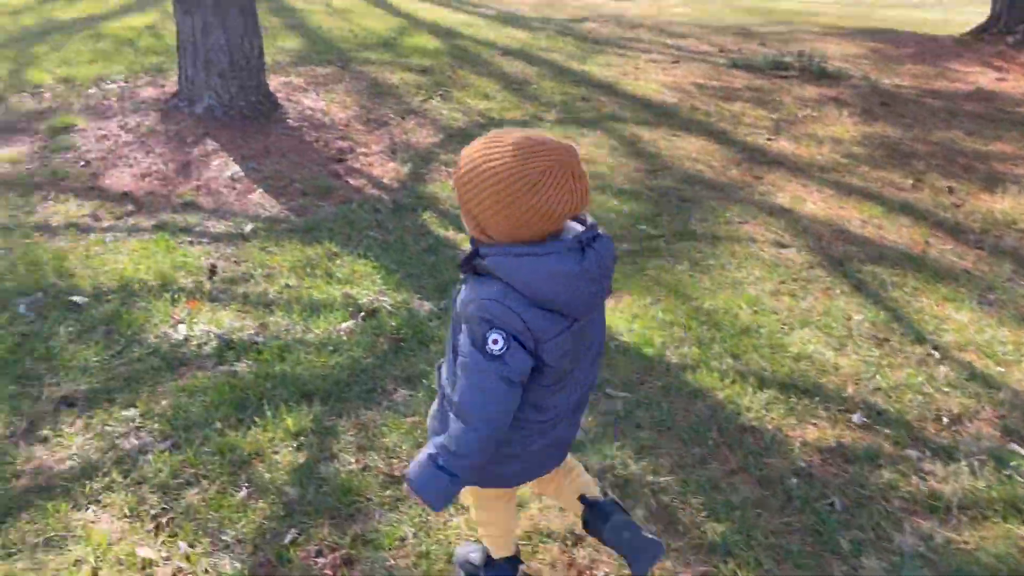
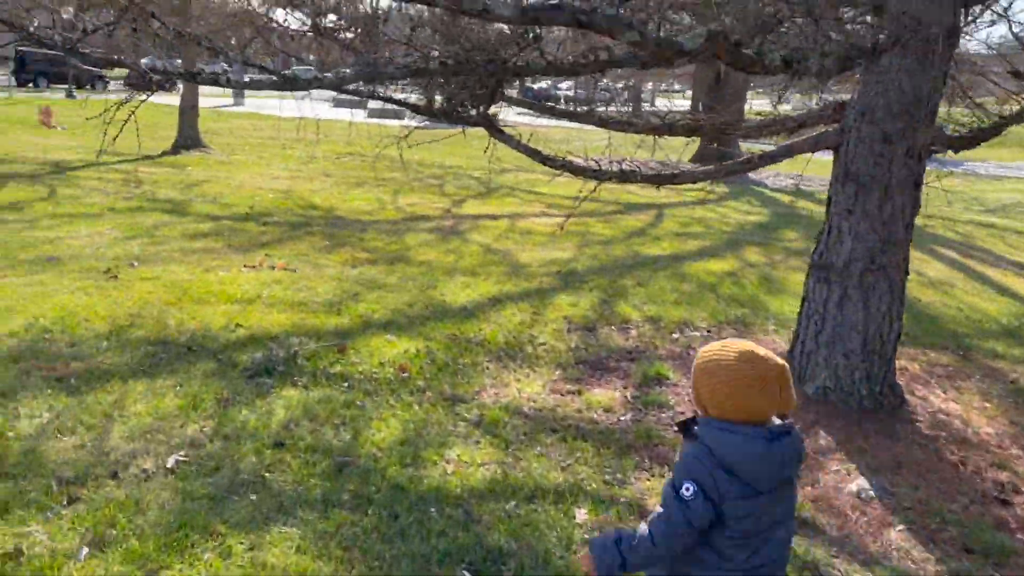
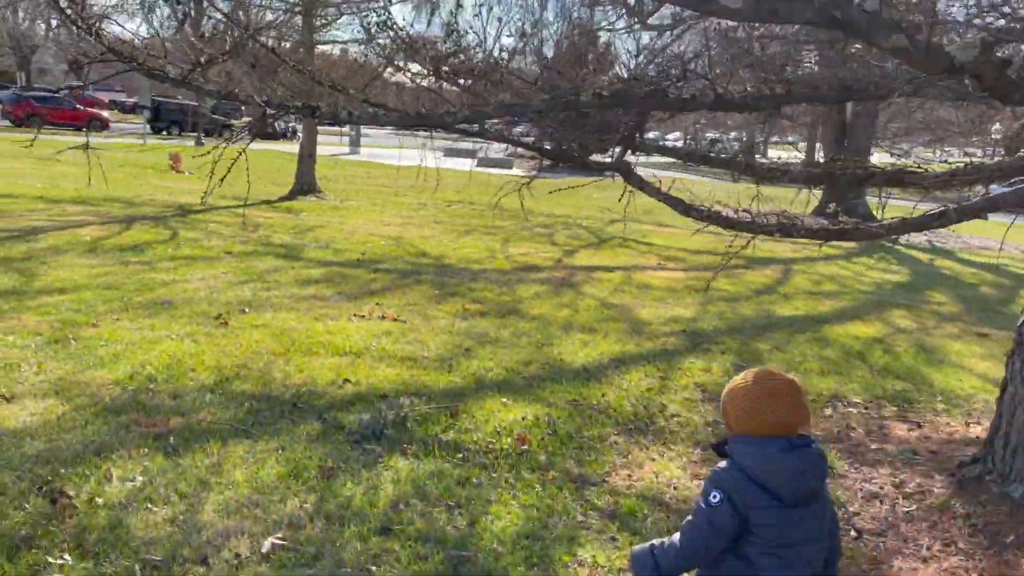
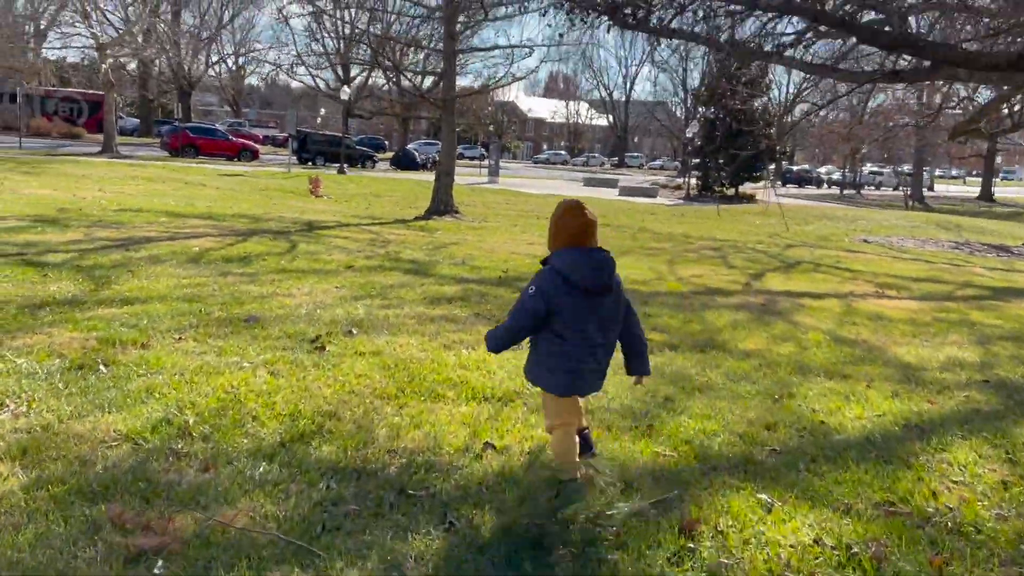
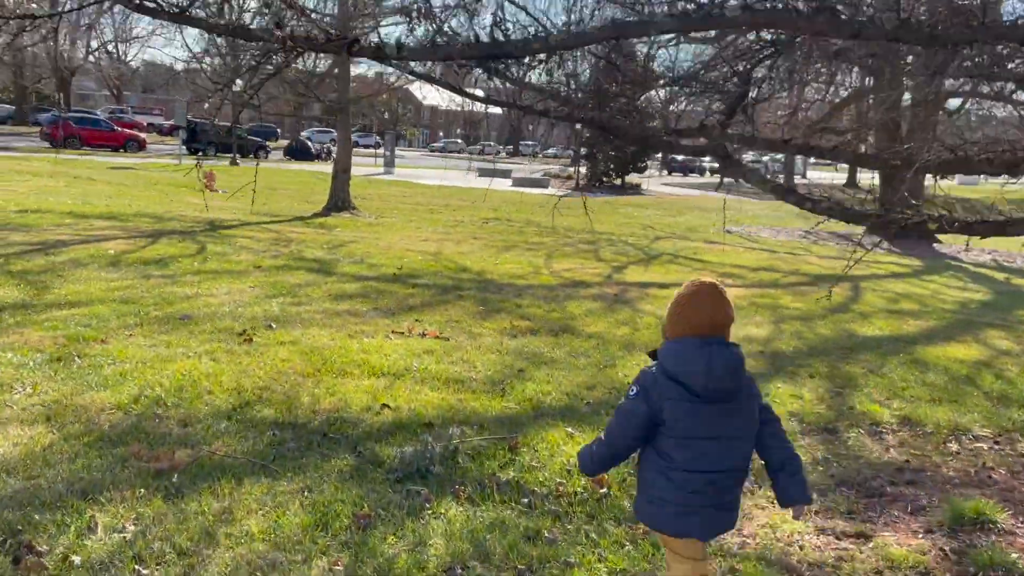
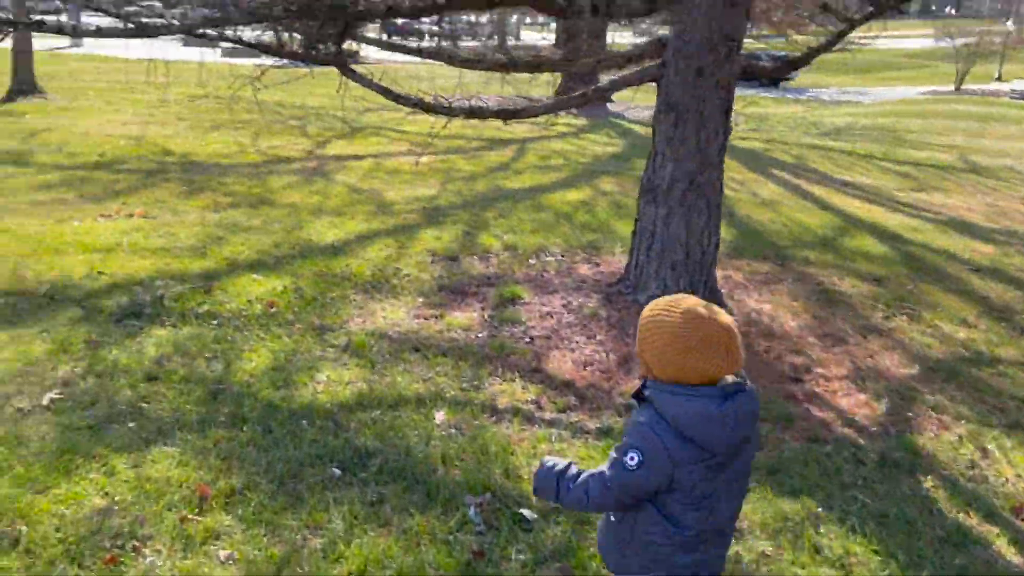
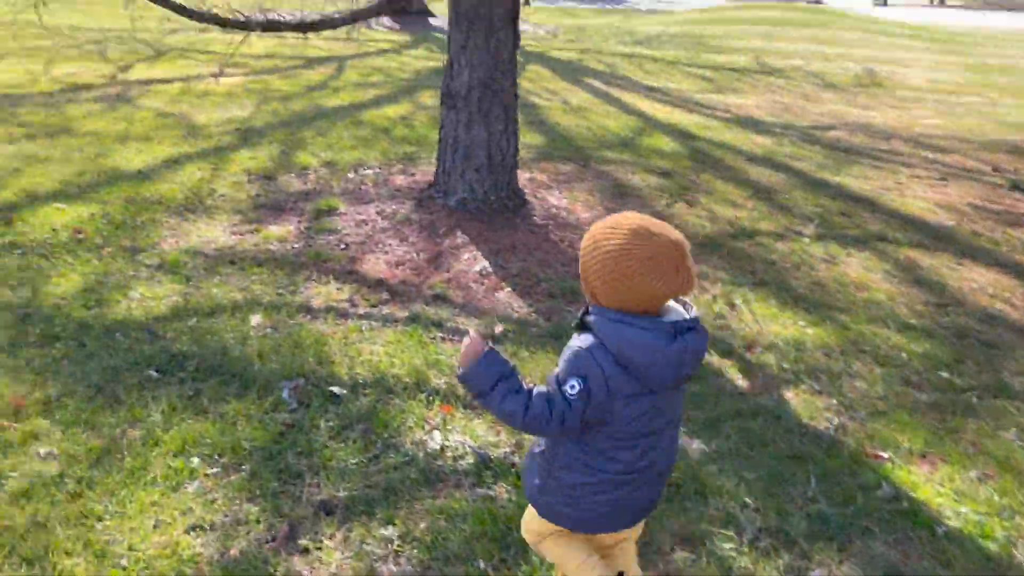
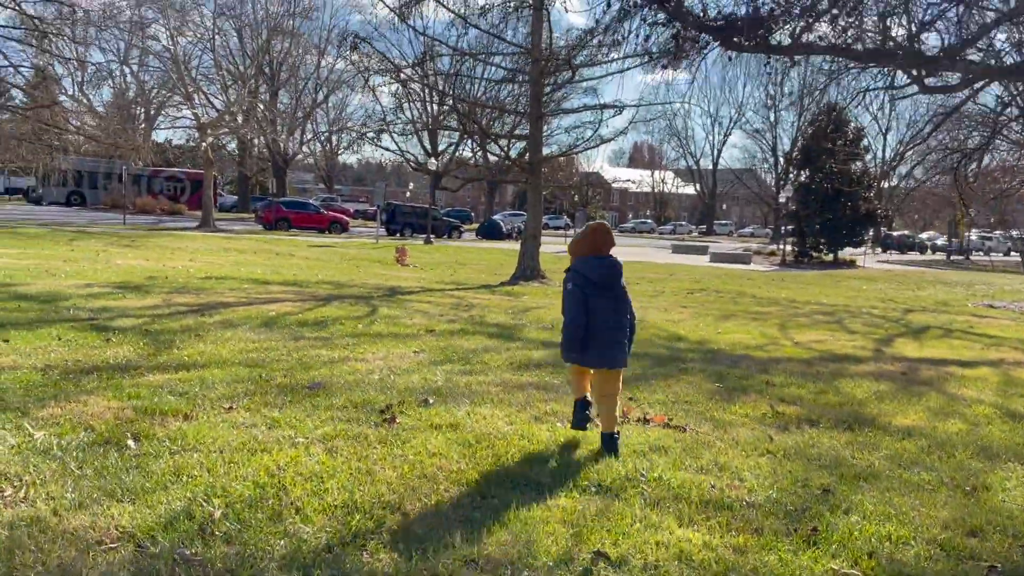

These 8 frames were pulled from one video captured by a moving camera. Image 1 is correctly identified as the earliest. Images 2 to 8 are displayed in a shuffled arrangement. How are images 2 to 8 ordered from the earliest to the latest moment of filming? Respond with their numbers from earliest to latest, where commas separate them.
7, 6, 2, 3, 5, 4, 8
